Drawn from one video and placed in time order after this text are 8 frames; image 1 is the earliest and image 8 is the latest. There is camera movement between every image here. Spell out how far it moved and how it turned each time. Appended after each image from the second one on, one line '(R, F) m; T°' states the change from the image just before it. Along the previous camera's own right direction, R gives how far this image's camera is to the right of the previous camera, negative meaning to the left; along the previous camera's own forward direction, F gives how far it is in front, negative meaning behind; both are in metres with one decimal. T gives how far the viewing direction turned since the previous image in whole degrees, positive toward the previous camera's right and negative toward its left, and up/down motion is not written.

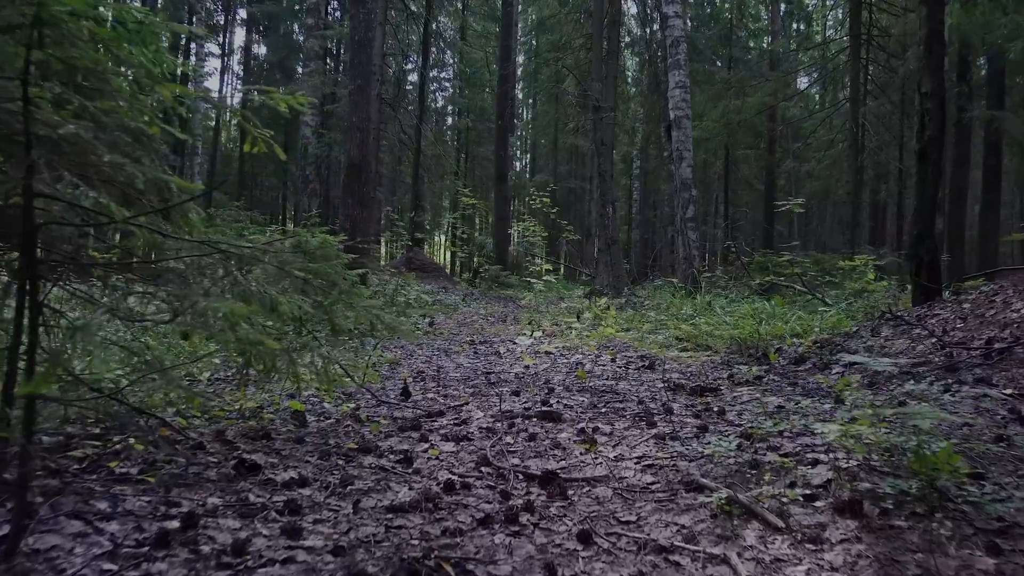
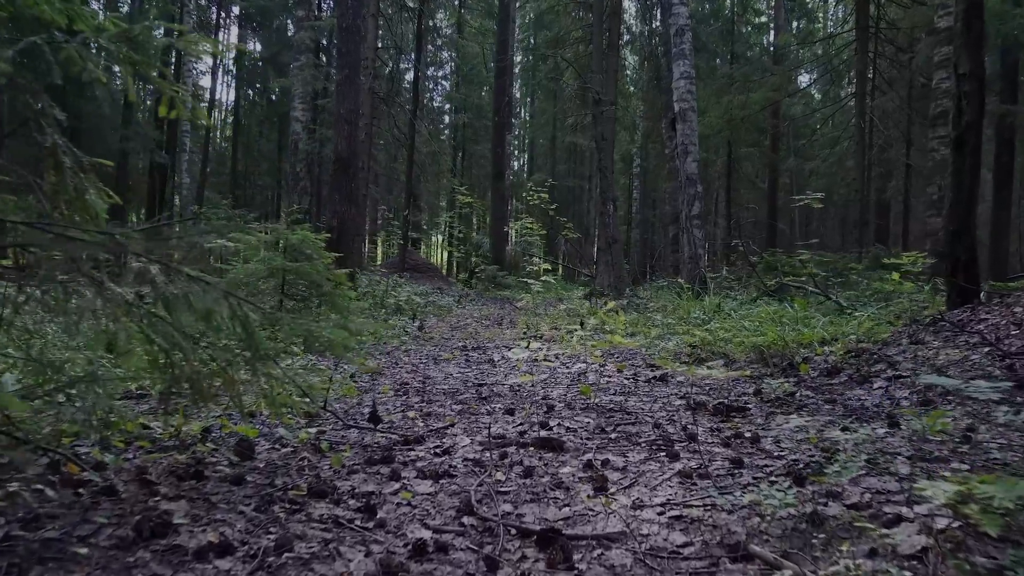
(0.0, +0.5) m; 0°
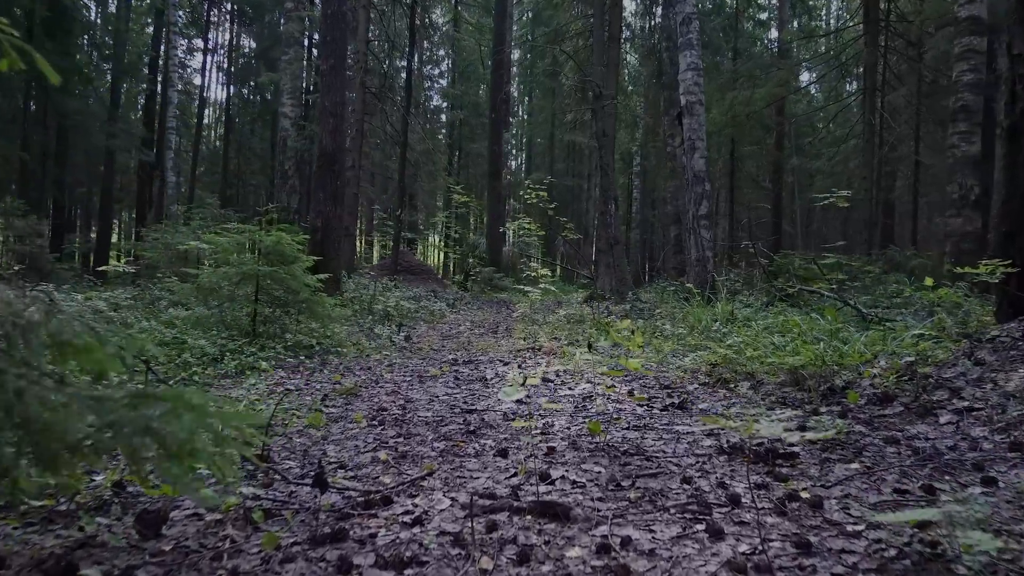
(0.0, +0.6) m; 0°
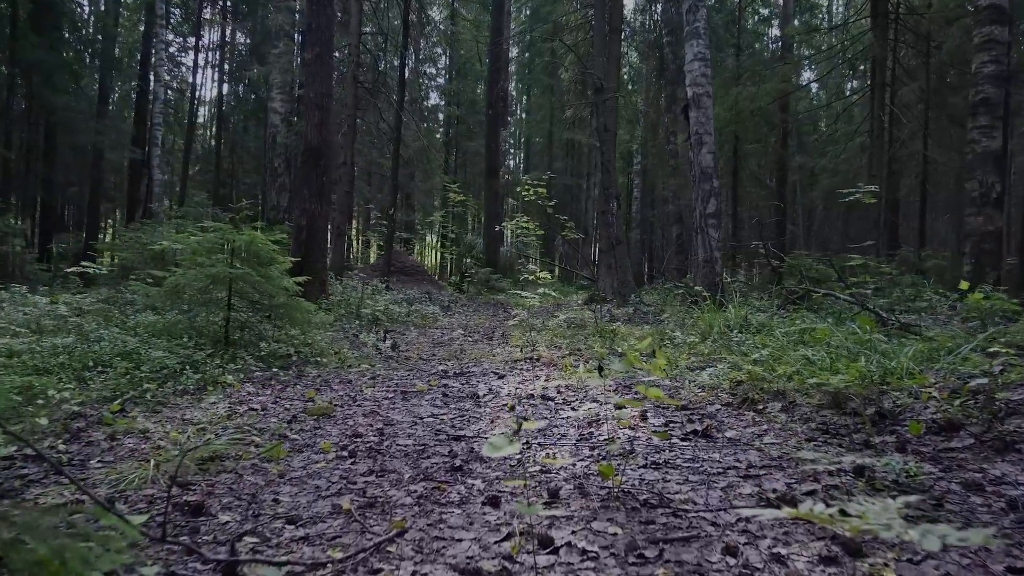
(0.0, +0.5) m; 0°
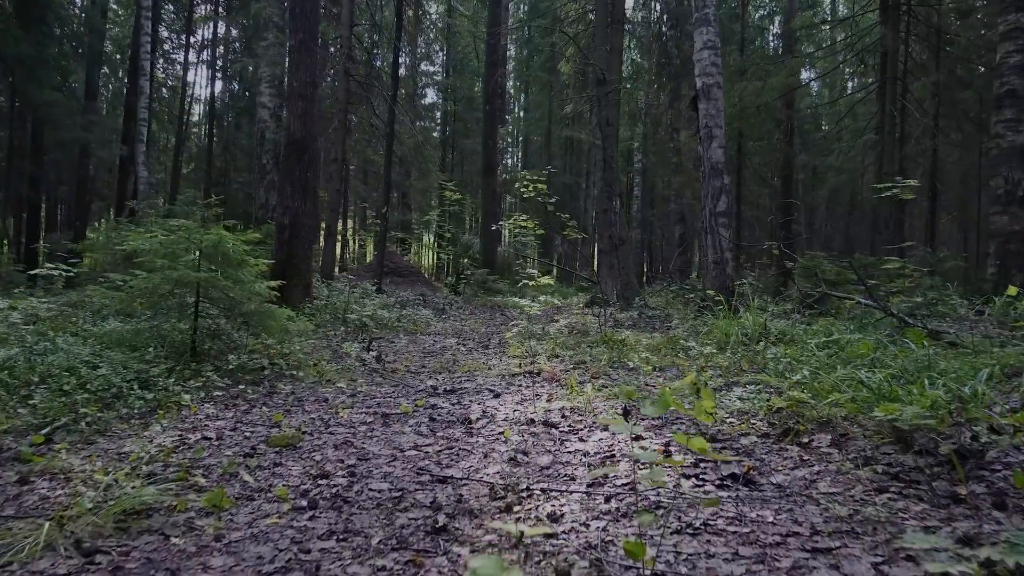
(0.0, +0.6) m; 0°
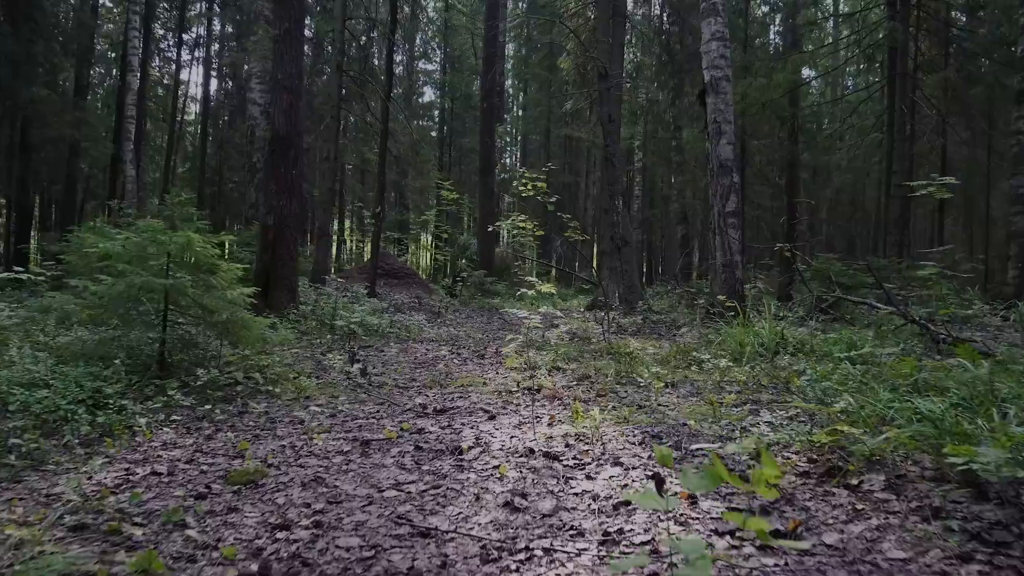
(0.0, +0.4) m; 0°
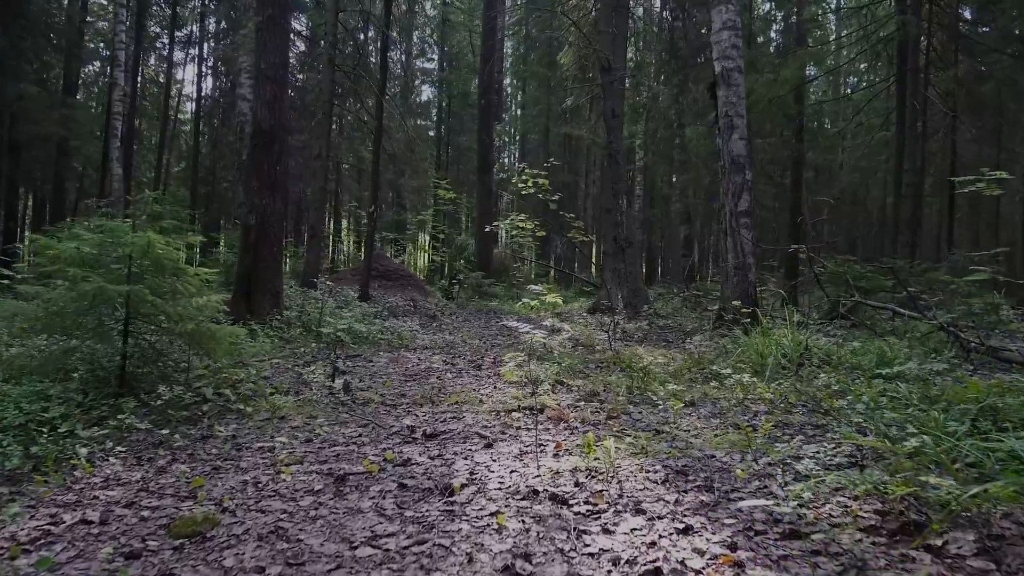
(0.0, +0.5) m; 0°
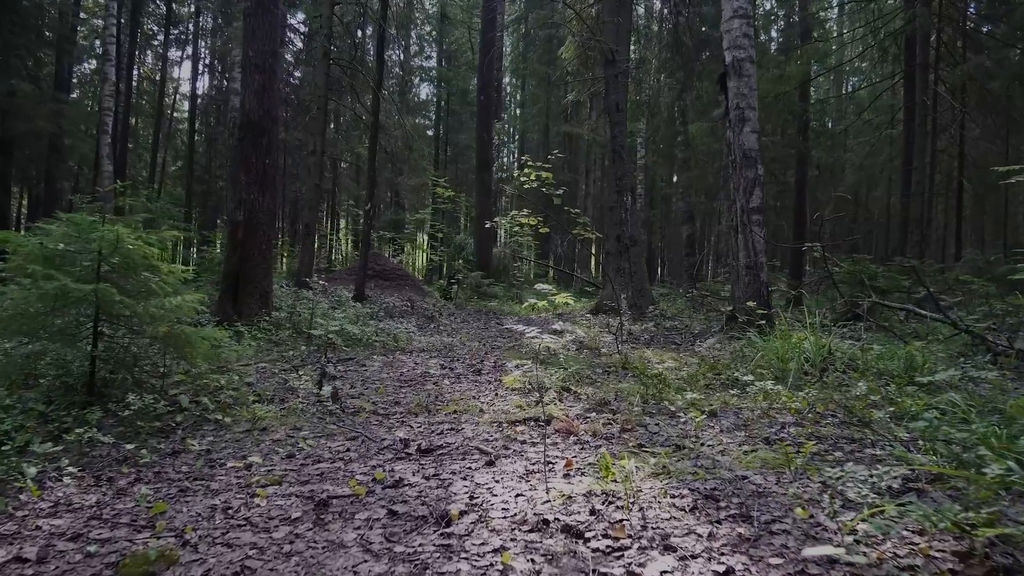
(0.0, +0.3) m; 0°
